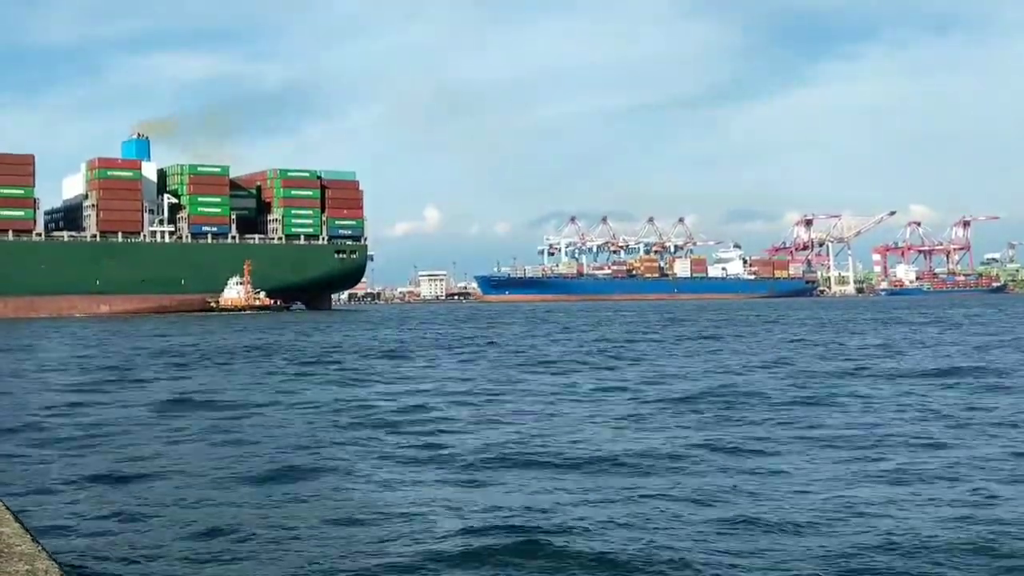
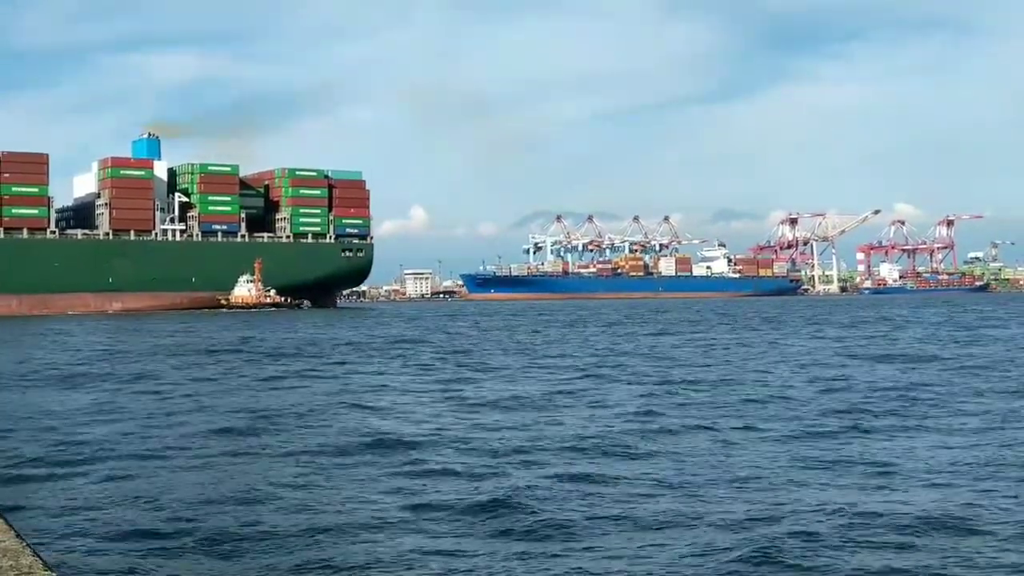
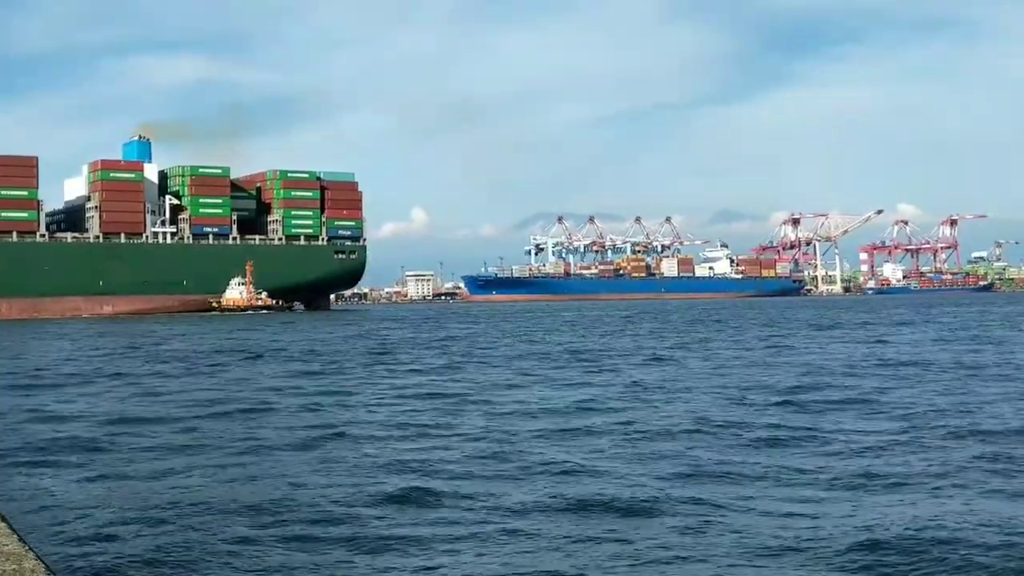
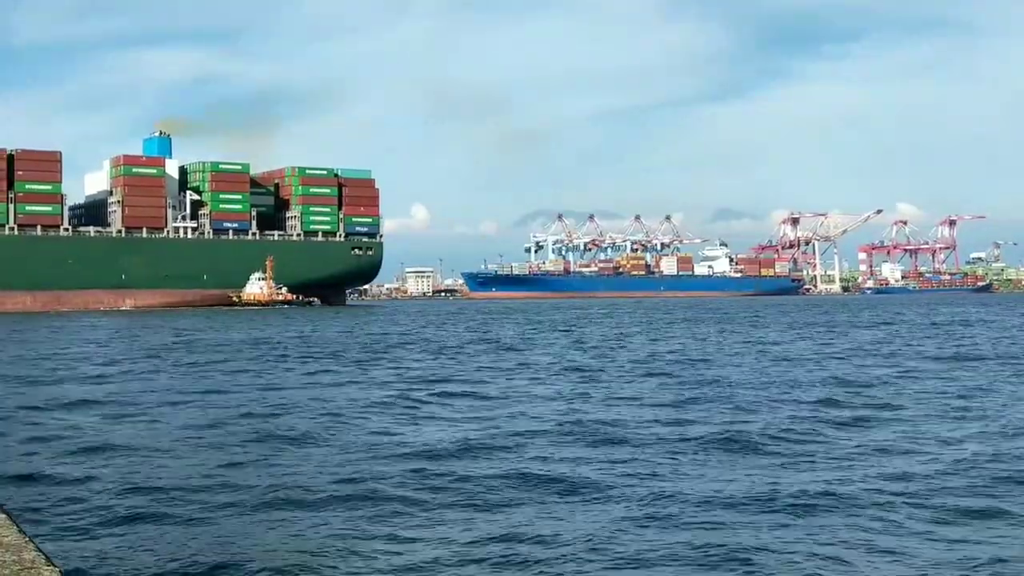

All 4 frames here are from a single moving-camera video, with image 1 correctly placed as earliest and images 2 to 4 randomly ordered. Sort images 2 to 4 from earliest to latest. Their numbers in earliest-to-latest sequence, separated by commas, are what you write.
3, 2, 4
